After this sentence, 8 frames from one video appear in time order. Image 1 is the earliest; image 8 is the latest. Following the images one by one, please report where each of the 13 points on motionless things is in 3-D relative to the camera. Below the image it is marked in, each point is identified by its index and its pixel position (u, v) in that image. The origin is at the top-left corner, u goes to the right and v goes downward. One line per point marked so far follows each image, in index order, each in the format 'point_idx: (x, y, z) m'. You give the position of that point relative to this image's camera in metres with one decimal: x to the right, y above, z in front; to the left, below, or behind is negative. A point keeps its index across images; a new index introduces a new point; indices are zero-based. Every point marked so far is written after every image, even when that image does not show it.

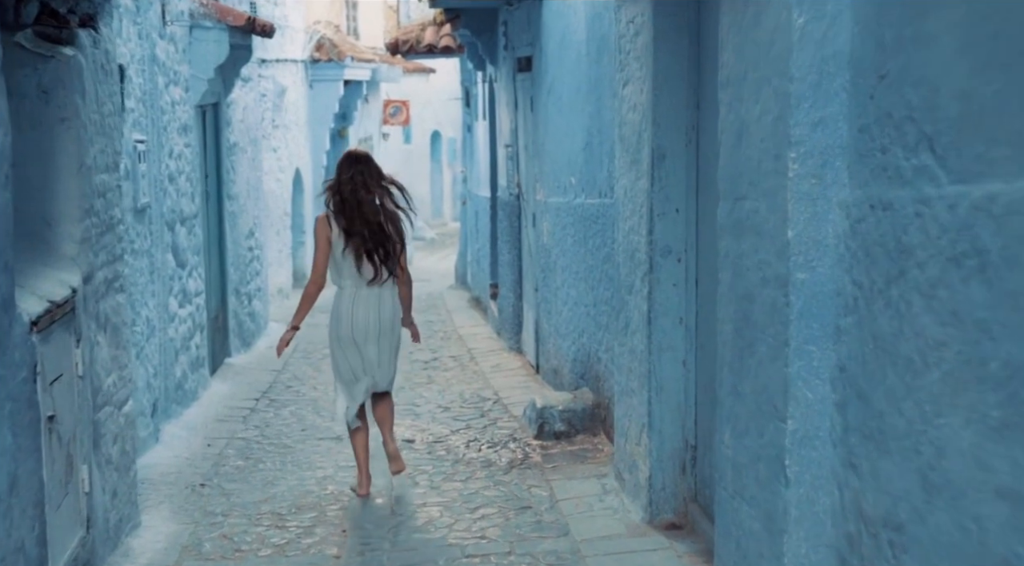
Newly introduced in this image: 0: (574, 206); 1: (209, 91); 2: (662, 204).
0: (+0.4, +0.5, +8.2) m
1: (-2.4, +1.5, +10.8) m
2: (+0.6, +0.3, +5.5) m
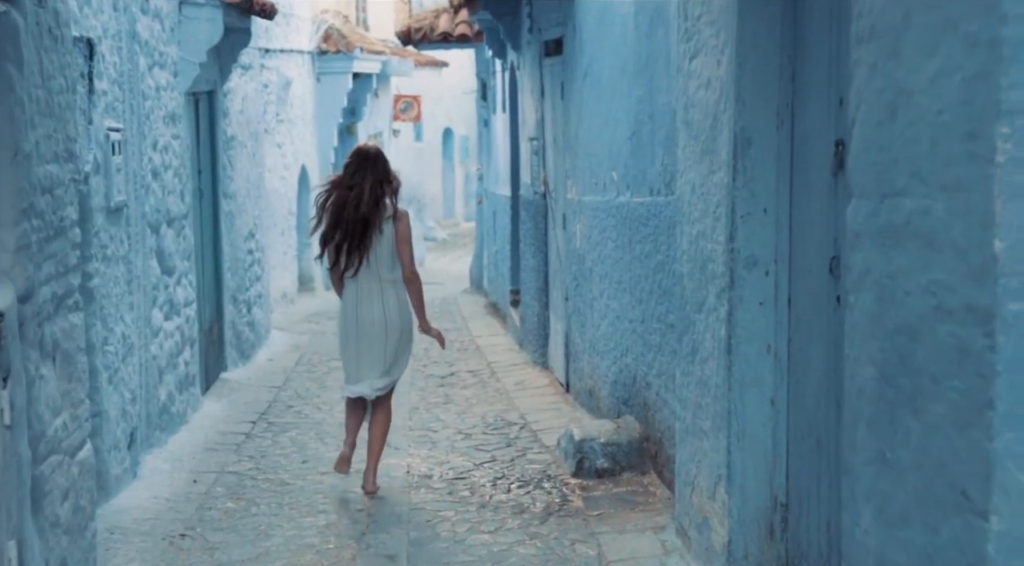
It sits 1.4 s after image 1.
0: (+0.6, +0.4, +7.1) m
1: (-2.2, +1.5, +9.7) m
2: (+0.8, +0.3, +4.4) m
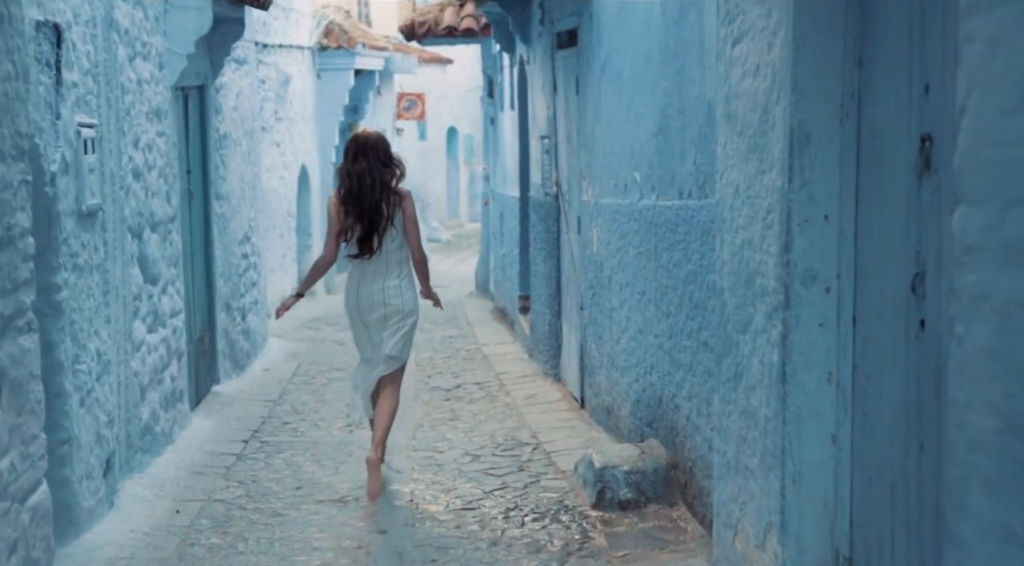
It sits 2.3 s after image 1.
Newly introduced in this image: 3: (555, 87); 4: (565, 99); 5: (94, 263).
0: (+0.6, +0.4, +6.5) m
1: (-2.1, +1.4, +9.1) m
2: (+0.8, +0.2, +3.8) m
3: (+0.3, +1.4, +9.5) m
4: (+0.4, +1.2, +9.1) m
5: (-1.9, +0.1, +6.2) m
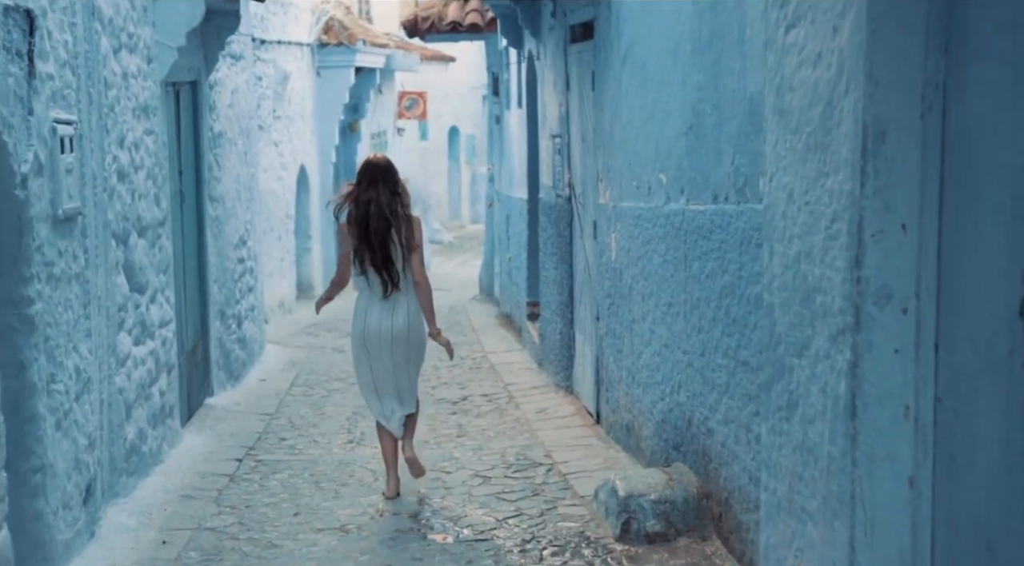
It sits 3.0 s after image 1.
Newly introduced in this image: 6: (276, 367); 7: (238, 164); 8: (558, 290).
0: (+0.7, +0.3, +6.0) m
1: (-2.1, +1.4, +8.6) m
2: (+0.9, +0.2, +3.3) m
3: (+0.4, +1.3, +9.0) m
4: (+0.4, +1.2, +8.6) m
5: (-1.8, 0.0, +5.6) m
6: (-2.0, -0.7, +11.6) m
7: (-2.2, +1.0, +11.0) m
8: (+0.3, 0.0, +9.7) m
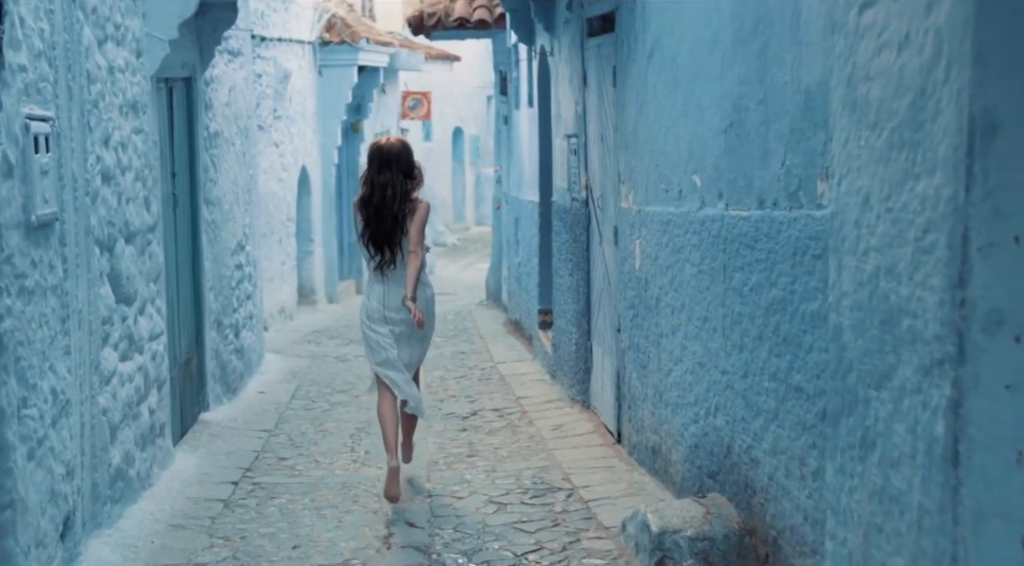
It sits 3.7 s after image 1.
0: (+0.8, +0.3, +5.5) m
1: (-2.0, +1.3, +8.0) m
2: (+1.0, +0.1, +2.8) m
3: (+0.5, +1.3, +8.5) m
4: (+0.5, +1.1, +8.0) m
5: (-1.7, 0.0, +5.1) m
6: (-1.9, -0.8, +11.0) m
7: (-2.1, +0.9, +10.5) m
8: (+0.4, -0.1, +9.2) m
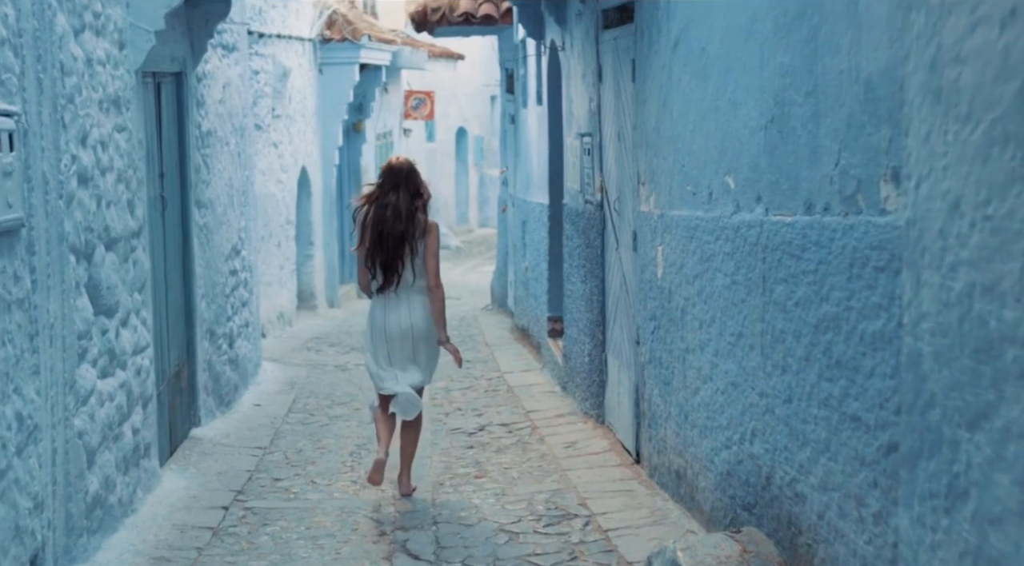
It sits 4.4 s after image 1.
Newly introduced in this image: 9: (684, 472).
0: (+0.8, +0.2, +5.0) m
1: (-1.9, +1.3, +7.5) m
2: (+1.0, +0.1, +2.2) m
3: (+0.5, +1.2, +8.0) m
4: (+0.6, +1.1, +7.5) m
5: (-1.7, -0.1, +4.6) m
6: (-1.9, -0.8, +10.5) m
7: (-2.1, +0.9, +10.0) m
8: (+0.5, -0.1, +8.7) m
9: (+0.8, -0.9, +6.0) m
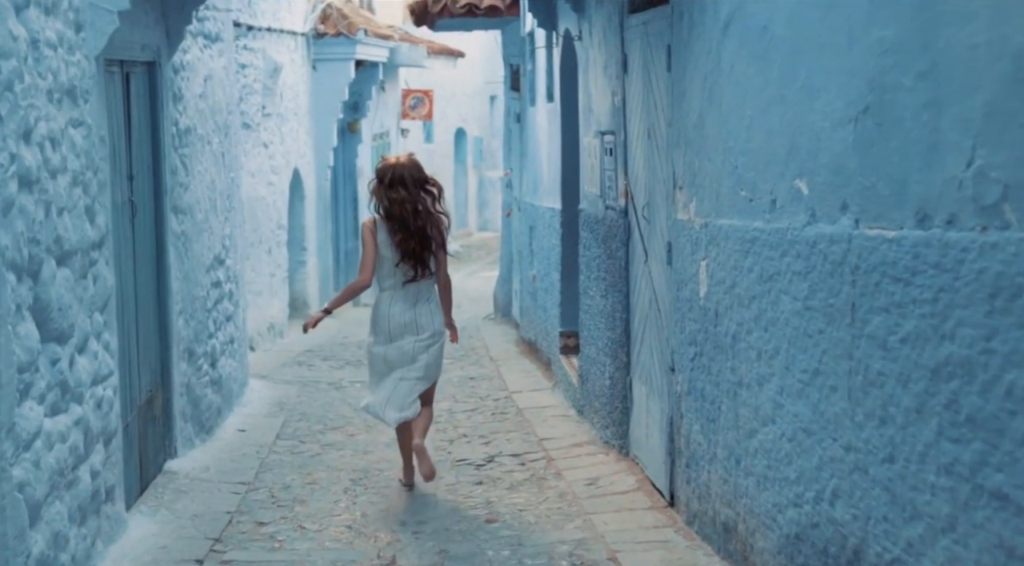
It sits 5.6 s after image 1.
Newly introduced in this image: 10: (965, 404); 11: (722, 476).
0: (+0.9, +0.1, +4.1) m
1: (-1.9, +1.2, +6.6) m
2: (+1.1, 0.0, +1.4) m
3: (+0.6, +1.1, +7.1) m
4: (+0.6, +1.0, +6.6) m
5: (-1.6, -0.1, +3.7) m
6: (-1.8, -0.9, +9.6) m
7: (-2.0, +0.8, +9.1) m
8: (+0.6, -0.2, +7.8) m
9: (+0.8, -0.9, +5.1) m
10: (+1.0, -0.3, +3.1) m
11: (+0.8, -0.8, +5.3) m
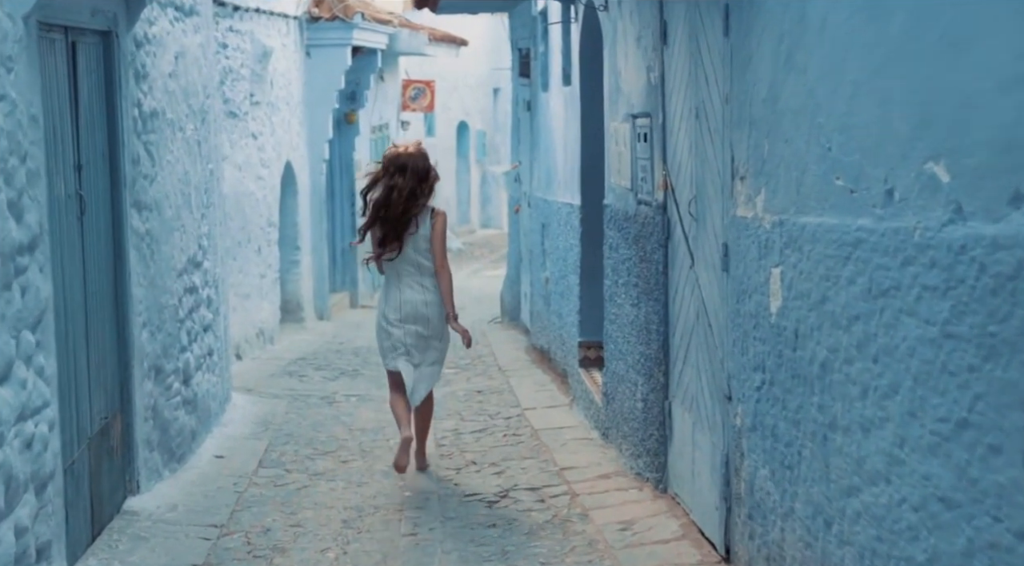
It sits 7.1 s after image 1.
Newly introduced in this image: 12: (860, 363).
0: (+1.0, +0.1, +3.0) m
1: (-1.8, +1.1, +5.6) m
2: (+1.2, -0.1, +0.3) m
3: (+0.7, +1.1, +6.0) m
4: (+0.7, +1.0, +5.6) m
5: (-1.5, -0.2, +2.6) m
6: (-1.7, -0.9, +8.5) m
7: (-1.9, +0.7, +8.0) m
8: (+0.6, -0.3, +6.7) m
9: (+0.9, -1.0, +4.0) m
10: (+1.1, -0.3, +2.0) m
11: (+0.9, -0.8, +4.2) m
12: (+0.9, -0.2, +3.7) m
